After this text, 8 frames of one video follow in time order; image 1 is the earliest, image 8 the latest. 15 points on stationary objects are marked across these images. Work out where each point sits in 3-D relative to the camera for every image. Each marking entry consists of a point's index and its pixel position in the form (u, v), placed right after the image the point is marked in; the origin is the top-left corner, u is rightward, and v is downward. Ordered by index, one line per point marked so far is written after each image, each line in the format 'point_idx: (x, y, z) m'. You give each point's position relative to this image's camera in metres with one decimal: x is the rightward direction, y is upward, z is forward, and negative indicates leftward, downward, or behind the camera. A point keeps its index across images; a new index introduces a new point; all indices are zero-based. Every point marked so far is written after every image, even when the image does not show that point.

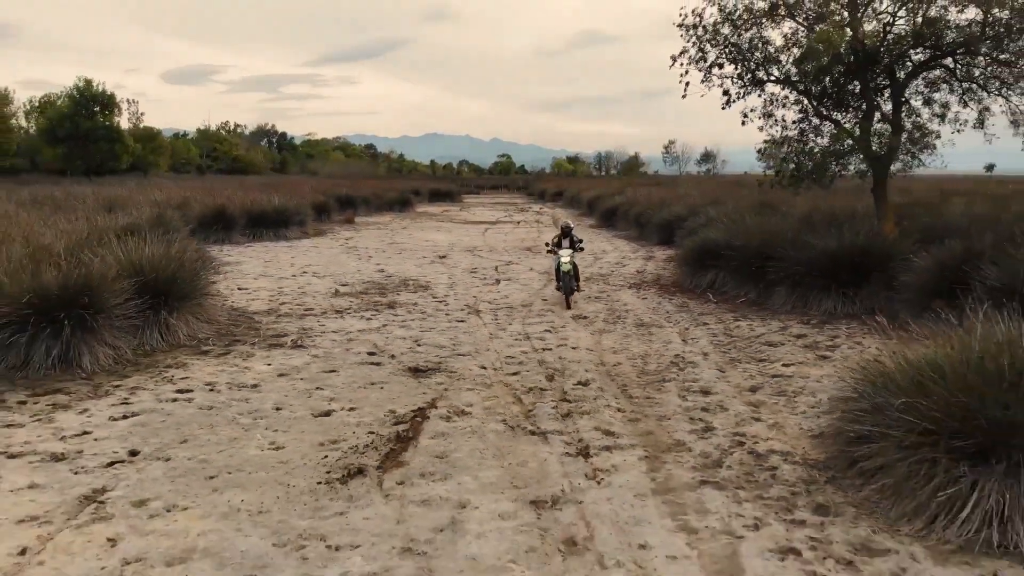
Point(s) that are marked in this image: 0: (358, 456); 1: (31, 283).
0: (-0.7, -0.8, +3.7) m
1: (-3.4, 0.0, +5.4) m
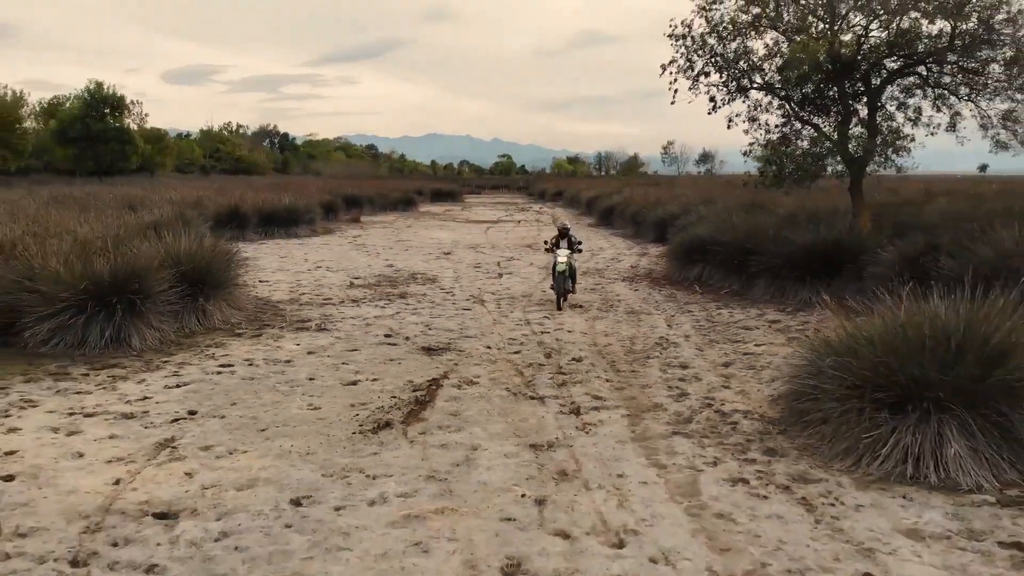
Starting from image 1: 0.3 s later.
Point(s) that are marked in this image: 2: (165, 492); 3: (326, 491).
0: (-0.7, -0.7, +4.3) m
1: (-3.3, +0.1, +6.0) m
2: (-1.5, -0.9, +3.3) m
3: (-0.8, -0.9, +3.3) m
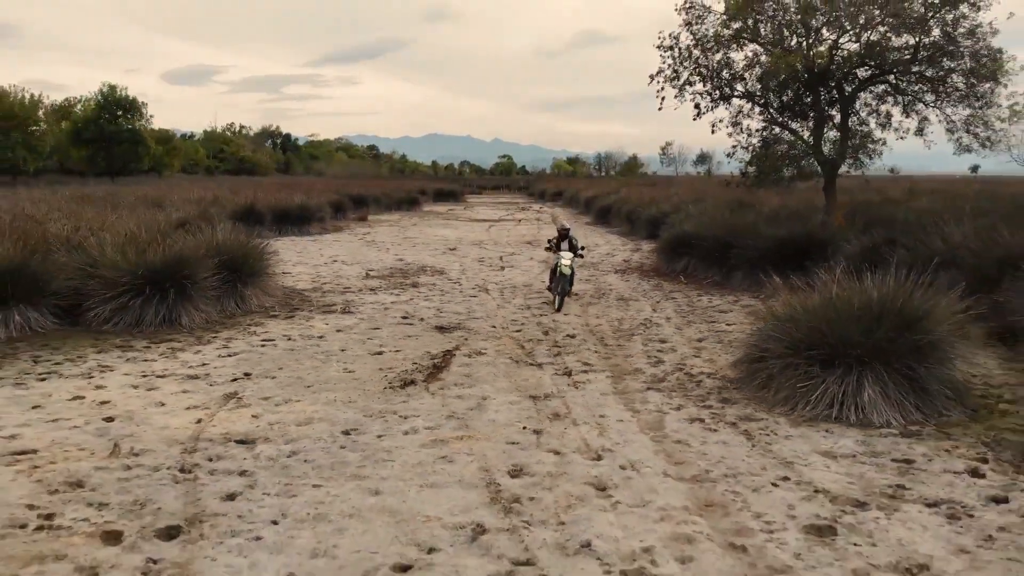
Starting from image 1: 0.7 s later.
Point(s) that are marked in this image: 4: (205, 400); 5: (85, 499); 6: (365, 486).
0: (-0.7, -0.6, +5.2) m
1: (-3.3, +0.2, +6.9) m
2: (-1.5, -0.8, +4.2) m
3: (-0.8, -0.8, +4.1) m
4: (-1.9, -0.7, +4.7) m
5: (-1.8, -0.9, +3.3) m
6: (-0.6, -0.9, +3.3) m
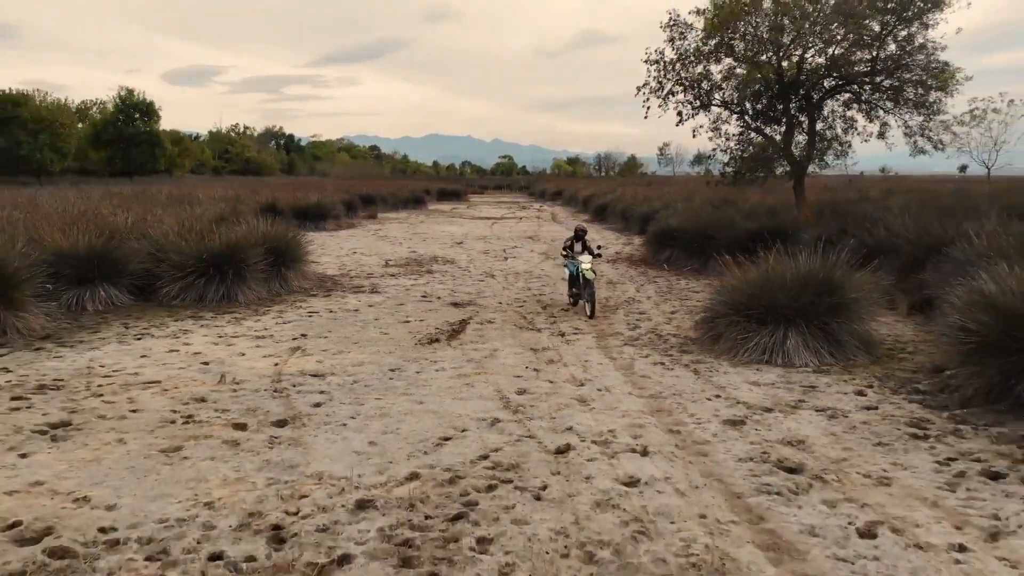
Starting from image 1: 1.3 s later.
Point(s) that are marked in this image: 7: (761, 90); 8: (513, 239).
0: (-0.7, -0.4, +6.4) m
1: (-3.3, +0.4, +8.1) m
2: (-1.4, -0.6, +5.4) m
3: (-0.7, -0.6, +5.3) m
4: (-1.8, -0.5, +5.9) m
5: (-1.8, -0.7, +4.5) m
6: (-0.6, -0.7, +4.5) m
7: (+3.9, +3.1, +11.9) m
8: (0.0, +1.1, +16.4) m
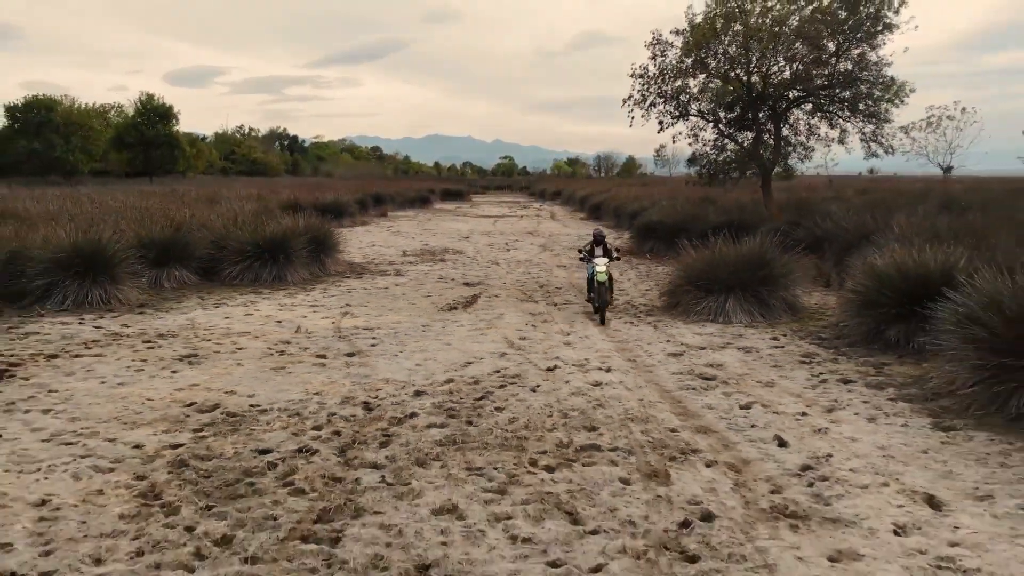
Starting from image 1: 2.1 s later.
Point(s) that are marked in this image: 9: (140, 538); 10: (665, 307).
0: (-0.6, -0.2, +8.0) m
1: (-3.3, +0.7, +9.7) m
2: (-1.4, -0.3, +7.0) m
3: (-0.7, -0.3, +7.0) m
4: (-1.8, -0.3, +7.5) m
5: (-1.7, -0.5, +6.1) m
6: (-0.6, -0.5, +6.2) m
7: (+4.0, +3.4, +13.5) m
8: (+0.1, +1.3, +18.0) m
9: (-1.4, -1.0, +3.0) m
10: (+1.6, -0.2, +7.6) m
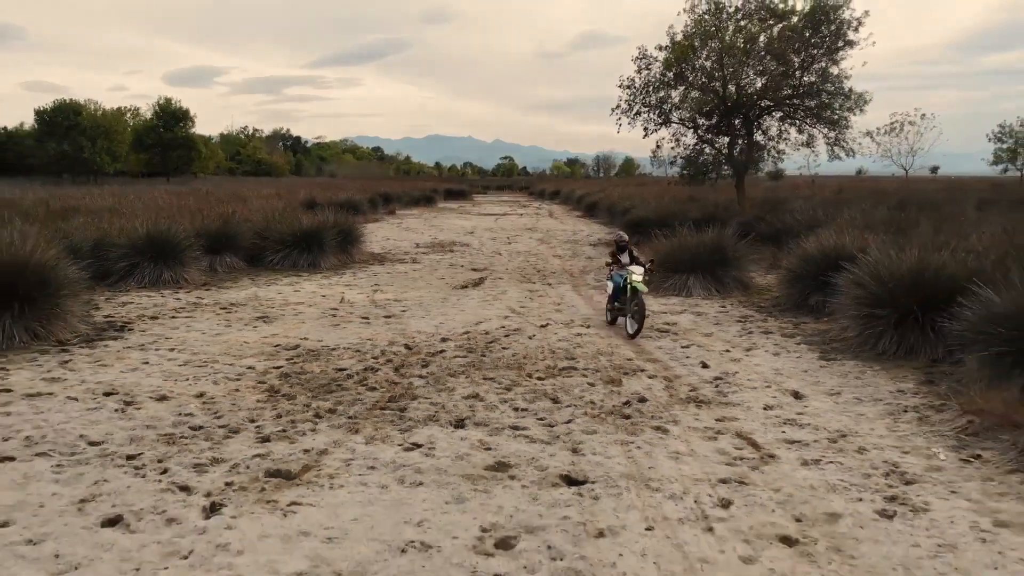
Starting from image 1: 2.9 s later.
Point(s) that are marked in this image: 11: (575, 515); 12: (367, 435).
0: (-0.6, 0.0, +9.6) m
1: (-3.2, +0.9, +11.3) m
2: (-1.4, -0.1, +8.6) m
3: (-0.7, -0.1, +8.6) m
4: (-1.8, 0.0, +9.1) m
5: (-1.7, -0.2, +7.7) m
6: (-0.5, -0.2, +7.8) m
7: (+4.0, +3.6, +15.2) m
8: (+0.1, +1.5, +19.6) m
9: (-1.4, -0.7, +4.6) m
10: (+1.6, +0.1, +9.2) m
11: (+0.3, -1.0, +3.2) m
12: (-0.8, -0.8, +4.2) m
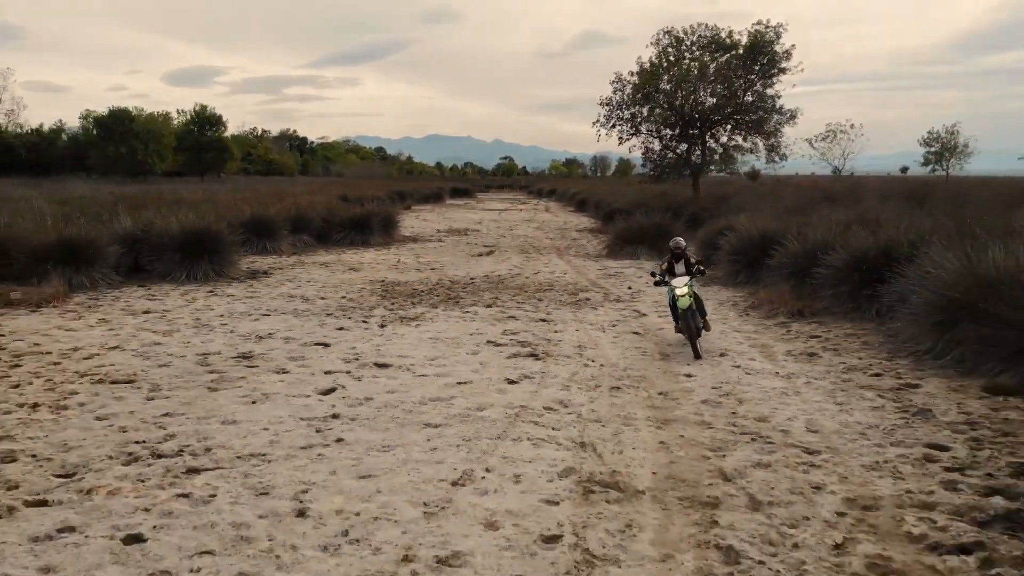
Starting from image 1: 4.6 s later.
0: (-0.6, +0.6, +13.5) m
1: (-3.2, +1.5, +15.2) m
2: (-1.3, +0.5, +12.5) m
3: (-0.6, +0.5, +12.5) m
4: (-1.7, +0.6, +13.0) m
5: (-1.7, +0.4, +11.6) m
6: (-0.5, +0.4, +11.7) m
7: (+4.0, +4.2, +19.1) m
8: (+0.1, +2.1, +23.5) m
9: (-1.4, -0.2, +8.5) m
10: (+1.6, +0.6, +13.2) m
11: (+0.3, -0.4, +7.1) m
12: (-0.7, -0.2, +8.1) m
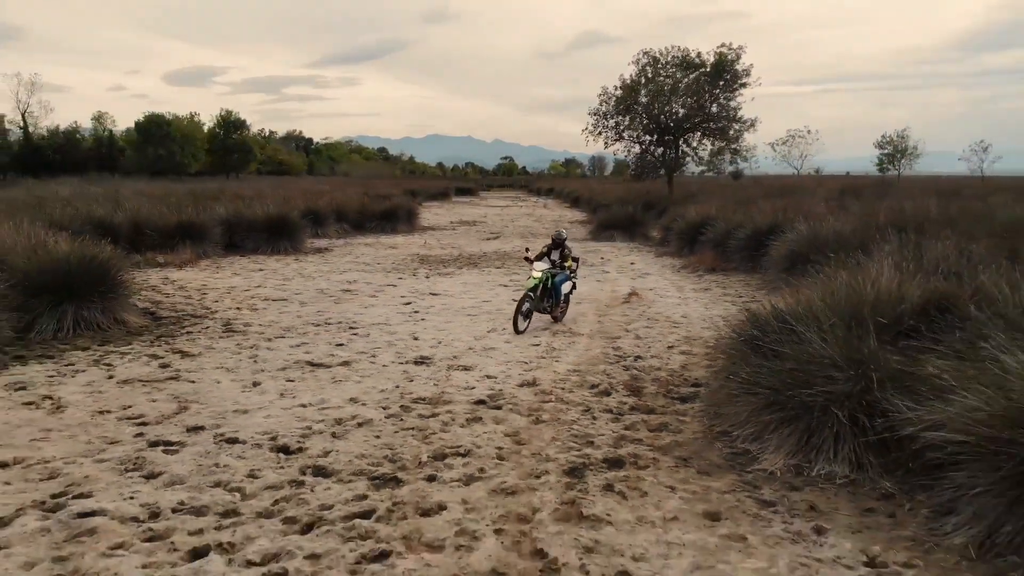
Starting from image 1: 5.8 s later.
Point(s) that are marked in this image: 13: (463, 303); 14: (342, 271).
0: (-0.5, +1.2, +17.0) m
1: (-3.1, +2.0, +18.7) m
2: (-1.3, +1.0, +16.0) m
3: (-0.6, +1.0, +16.0) m
4: (-1.7, +1.1, +16.5) m
5: (-1.6, +0.9, +15.1) m
6: (-0.5, +0.9, +15.2) m
7: (+4.1, +4.7, +22.6) m
8: (+0.2, +2.6, +27.0) m
9: (-1.3, +0.4, +12.0) m
10: (+1.7, +1.2, +16.6) m
11: (+0.4, +0.2, +10.6) m
12: (-0.7, +0.3, +11.6) m
13: (-0.6, -0.2, +8.7) m
14: (-2.6, +0.3, +11.5) m
